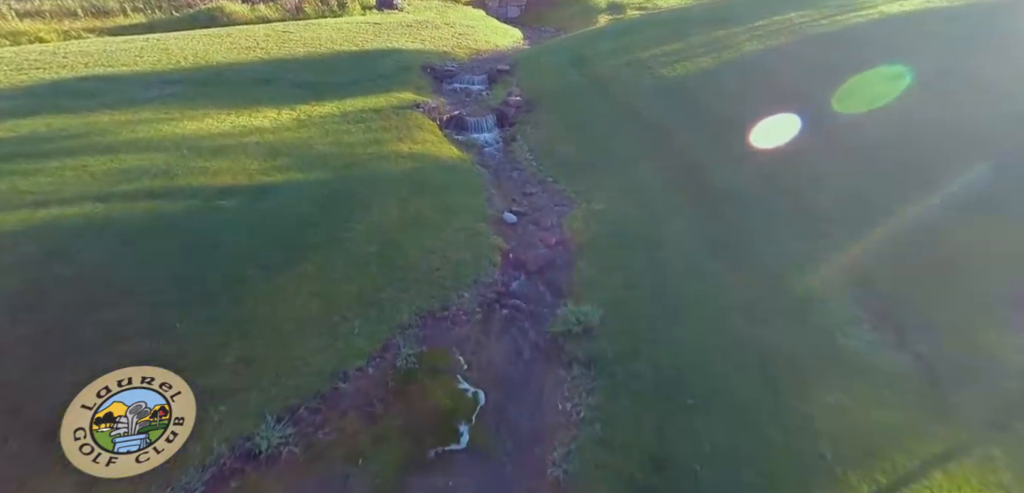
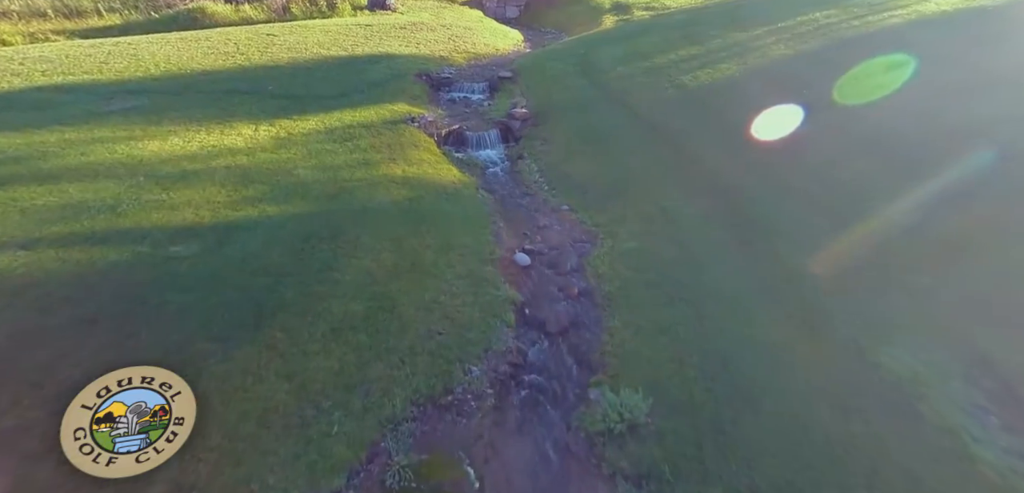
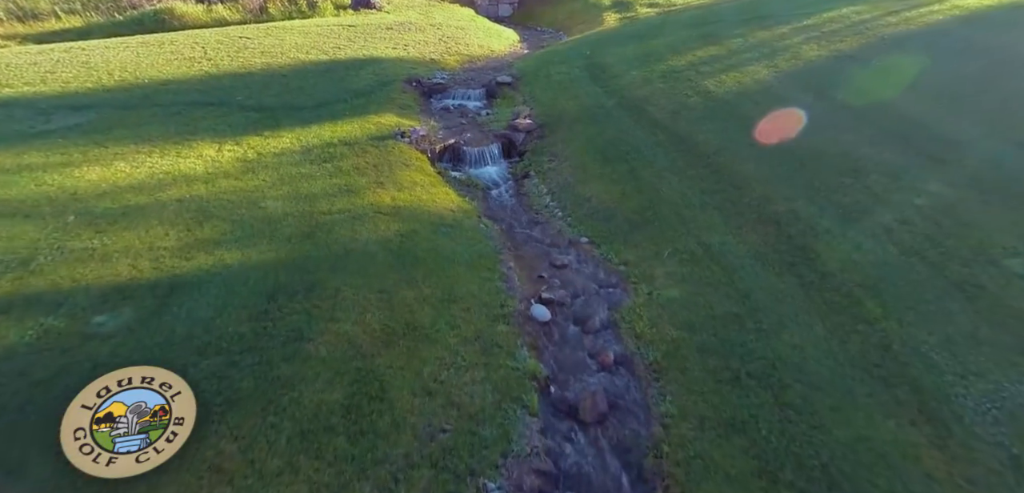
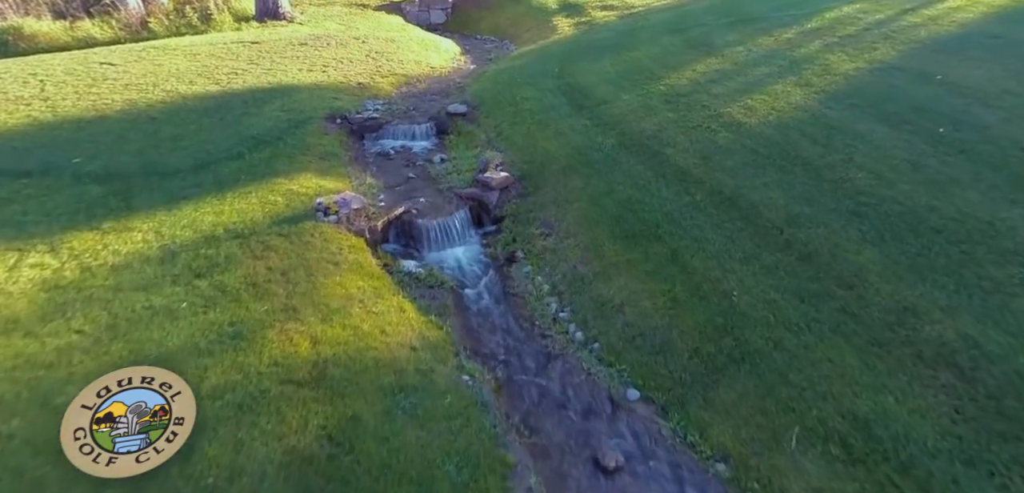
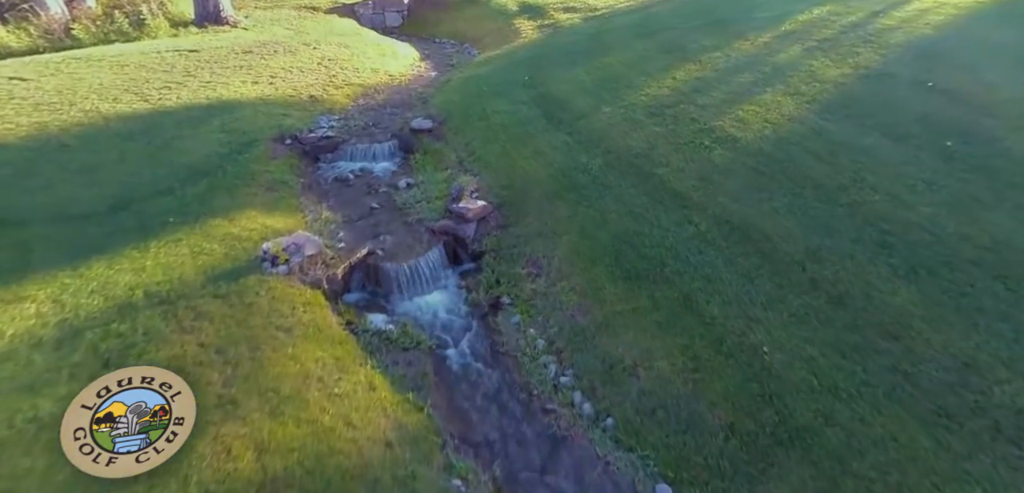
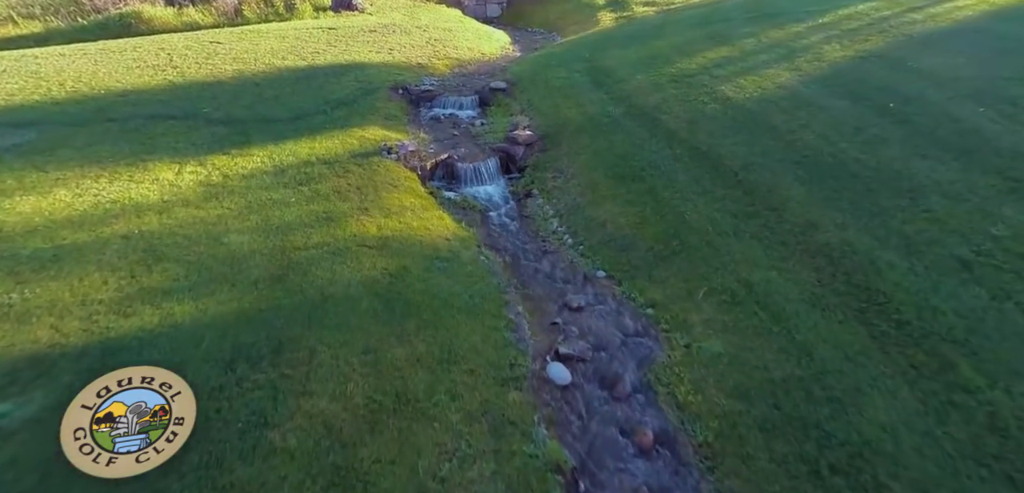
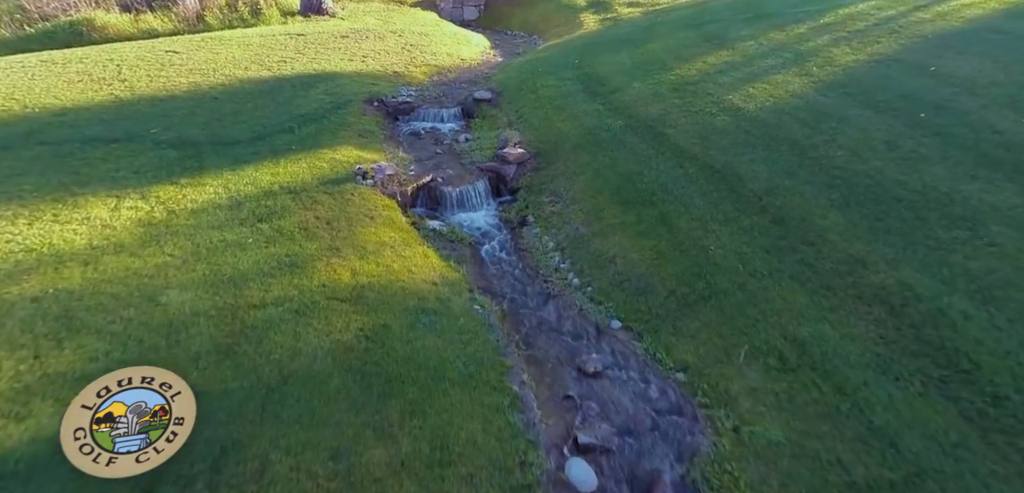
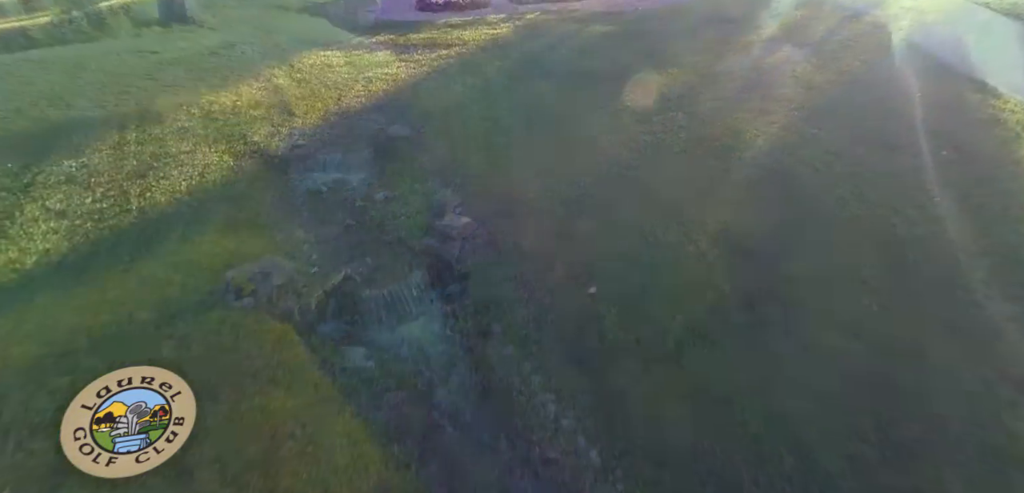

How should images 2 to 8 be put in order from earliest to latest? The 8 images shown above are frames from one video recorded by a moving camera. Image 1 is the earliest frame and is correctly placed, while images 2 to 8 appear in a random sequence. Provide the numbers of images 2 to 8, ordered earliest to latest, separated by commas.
2, 3, 6, 7, 4, 5, 8
